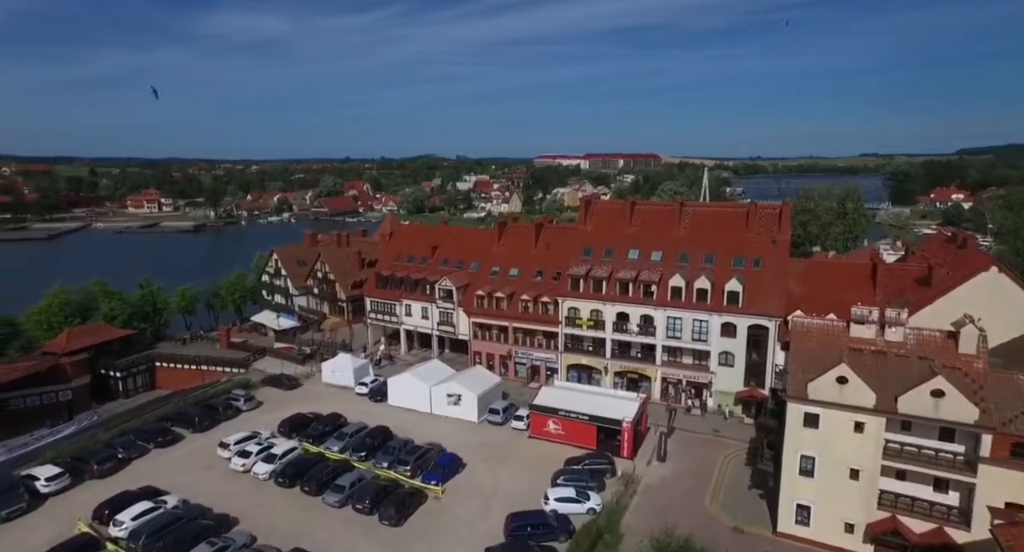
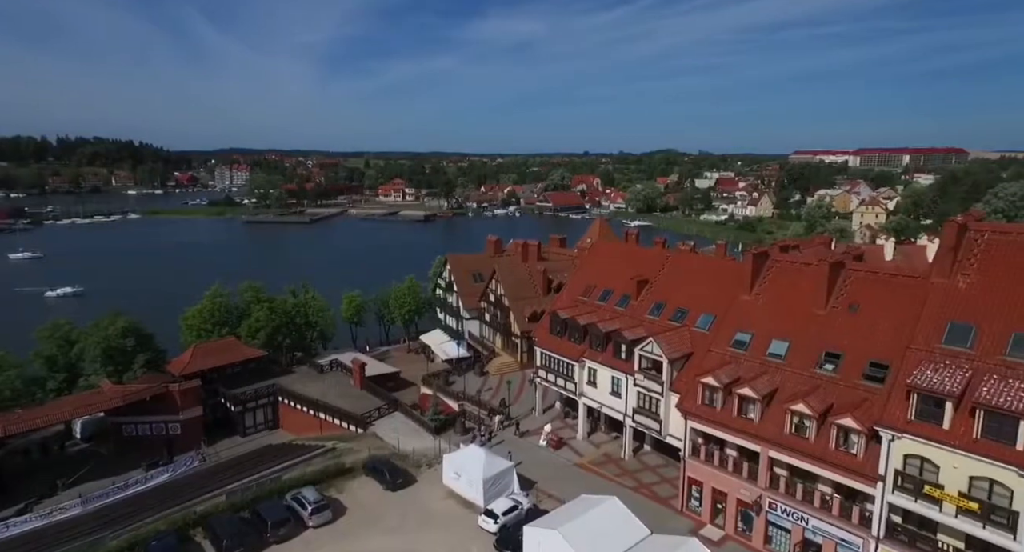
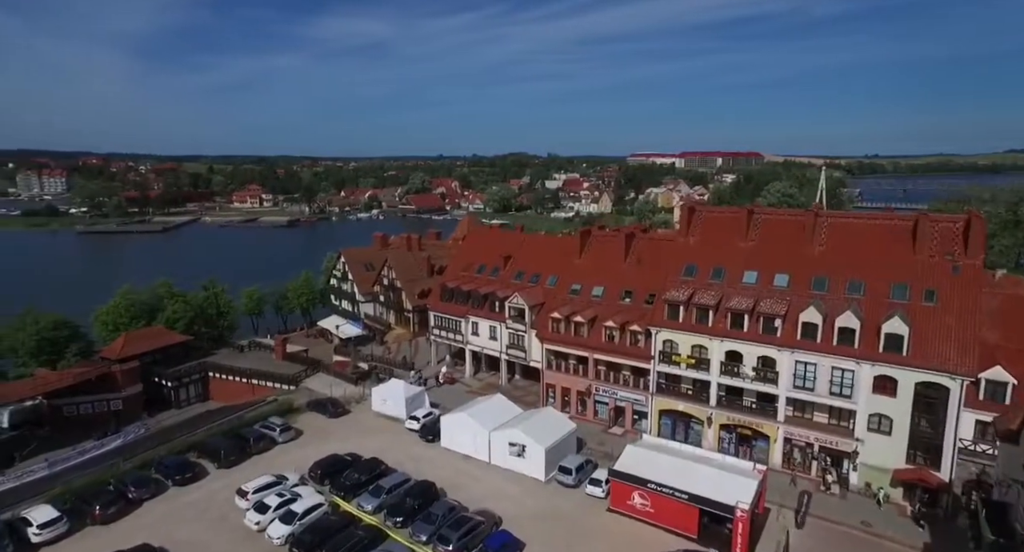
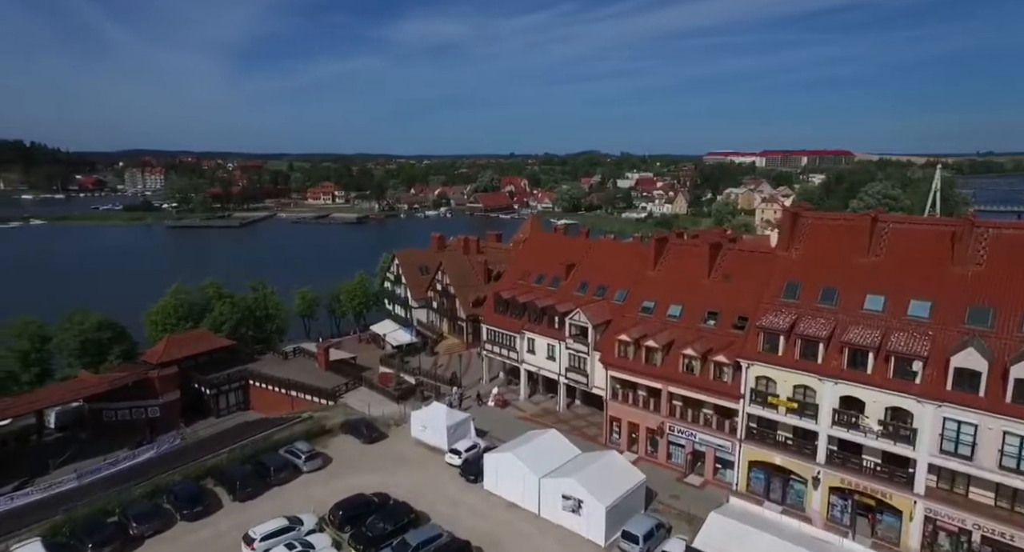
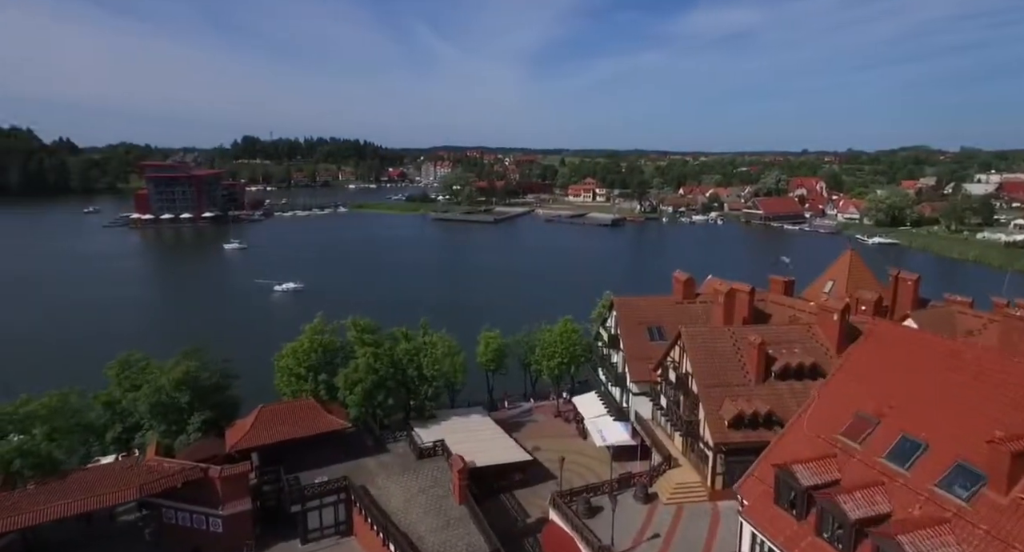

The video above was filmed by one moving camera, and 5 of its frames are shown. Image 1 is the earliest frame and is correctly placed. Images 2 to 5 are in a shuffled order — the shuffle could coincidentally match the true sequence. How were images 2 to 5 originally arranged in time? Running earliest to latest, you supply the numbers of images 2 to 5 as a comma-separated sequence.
3, 4, 2, 5
